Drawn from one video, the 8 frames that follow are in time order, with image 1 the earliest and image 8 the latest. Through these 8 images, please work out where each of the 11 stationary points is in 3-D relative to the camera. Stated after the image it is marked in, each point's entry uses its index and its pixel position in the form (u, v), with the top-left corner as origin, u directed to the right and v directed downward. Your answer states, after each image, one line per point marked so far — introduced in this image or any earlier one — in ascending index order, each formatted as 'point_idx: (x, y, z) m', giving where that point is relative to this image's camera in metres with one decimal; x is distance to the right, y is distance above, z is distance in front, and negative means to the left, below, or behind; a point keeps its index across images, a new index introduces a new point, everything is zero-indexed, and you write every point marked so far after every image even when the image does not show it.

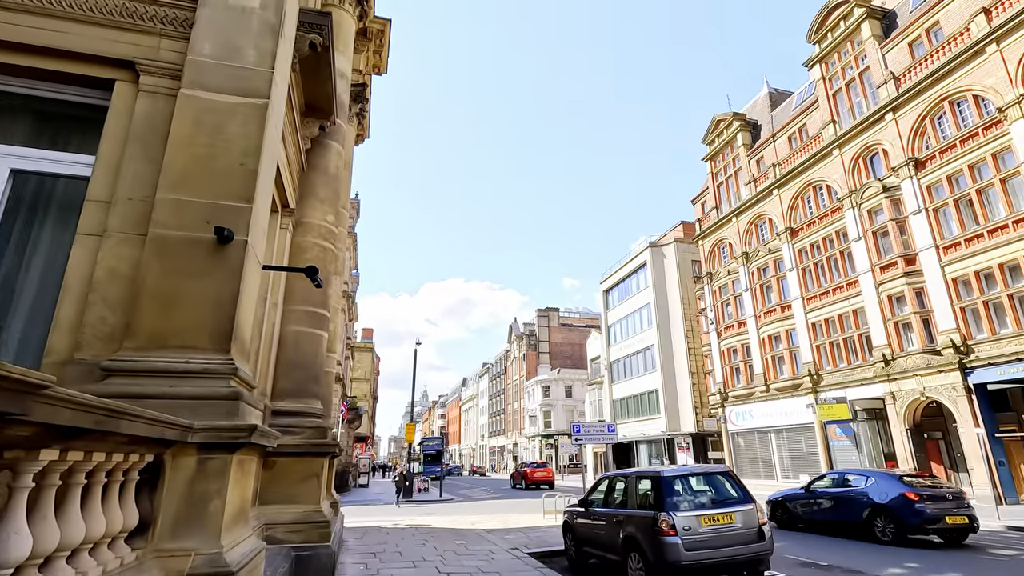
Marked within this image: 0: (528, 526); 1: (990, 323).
0: (+0.4, -6.8, +15.3) m
1: (+16.6, -1.2, +18.7) m
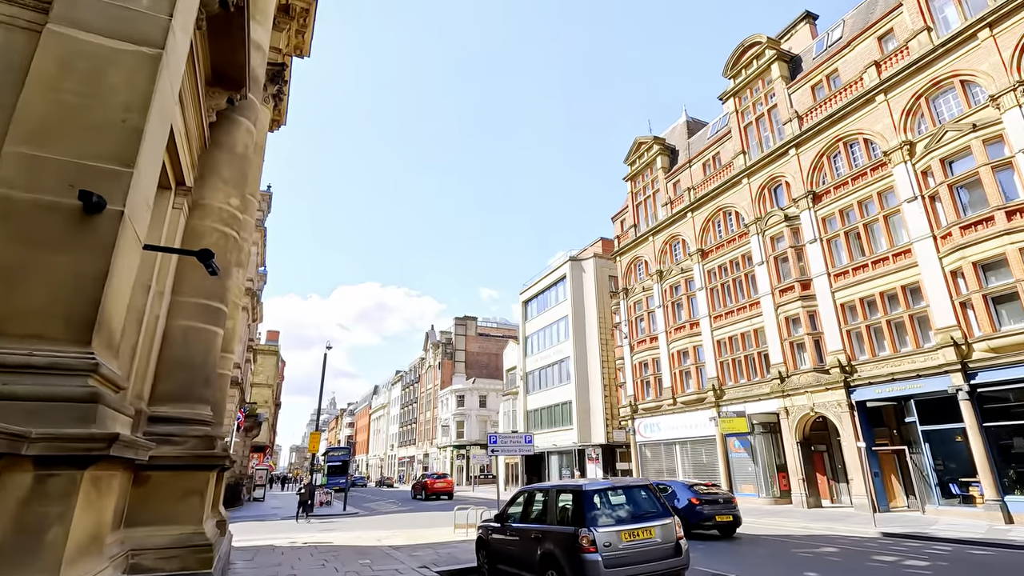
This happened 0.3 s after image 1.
0: (-2.1, -6.9, +14.6) m
1: (+13.7, -2.2, +20.5) m
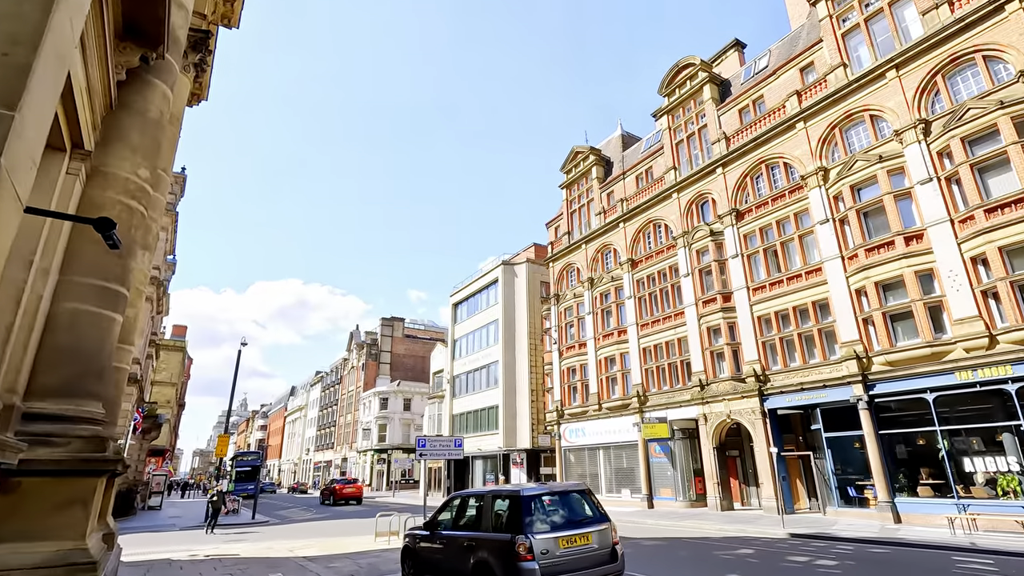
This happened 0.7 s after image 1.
0: (-4.0, -6.8, +13.8) m
1: (+11.0, -2.8, +21.8) m
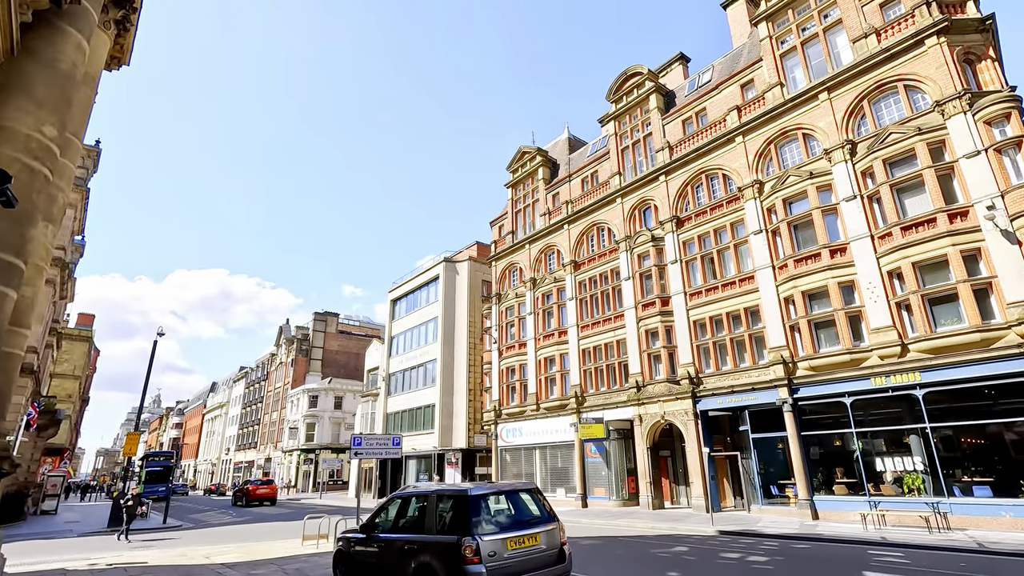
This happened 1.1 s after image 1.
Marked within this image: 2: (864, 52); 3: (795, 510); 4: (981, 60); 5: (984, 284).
0: (-5.6, -6.5, +13.0) m
1: (+8.6, -3.0, +22.6) m
2: (+13.0, +8.7, +19.7) m
3: (+9.9, -7.8, +18.7) m
4: (+15.6, +7.6, +17.8) m
5: (+14.1, +0.1, +15.9) m
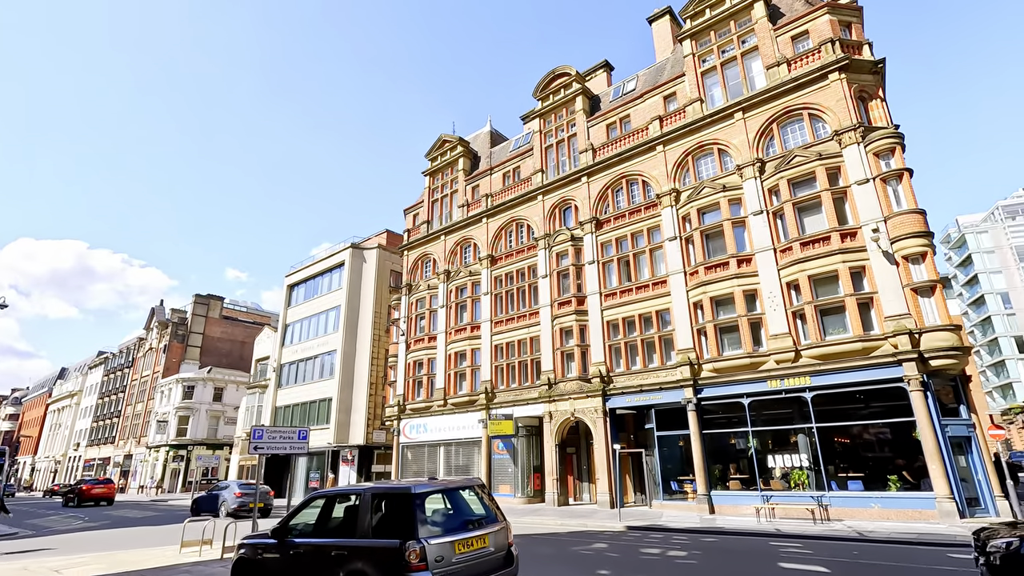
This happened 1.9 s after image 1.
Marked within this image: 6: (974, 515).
0: (-7.4, -5.8, +11.1) m
1: (+4.9, -3.1, +23.2) m
2: (+10.5, +8.3, +21.2) m
3: (+6.6, -7.9, +19.7) m
4: (+13.3, +7.0, +19.8) m
5: (+11.7, -0.3, +17.7) m
6: (+13.0, -6.4, +15.1) m
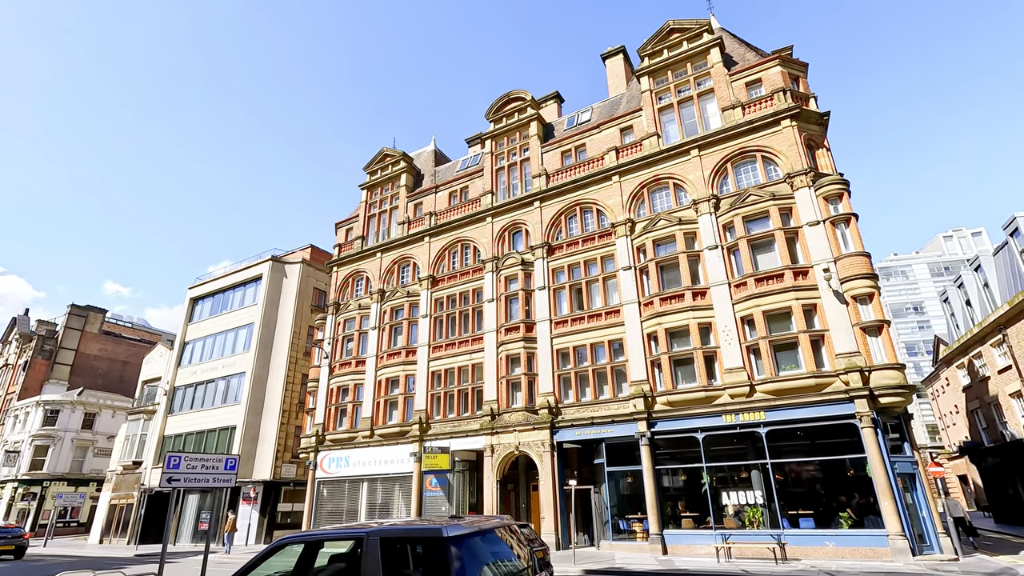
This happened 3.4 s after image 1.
0: (-7.7, -5.4, +8.3) m
1: (+2.6, -4.3, +22.3) m
2: (+9.0, +6.9, +22.0) m
3: (+4.6, -9.0, +18.7) m
4: (+12.0, +5.5, +21.0) m
5: (+10.4, -1.6, +18.1) m
6: (+11.8, -7.6, +15.3) m
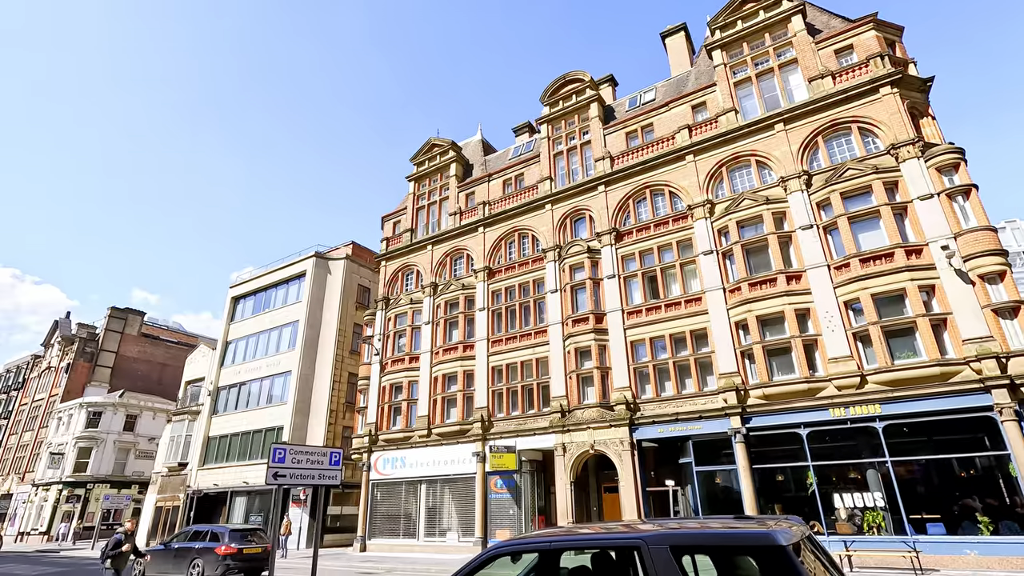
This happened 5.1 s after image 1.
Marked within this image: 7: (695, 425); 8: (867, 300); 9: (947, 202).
0: (-5.4, -5.0, +7.1) m
1: (+5.5, -3.8, +20.7) m
2: (+11.7, +7.5, +20.3) m
3: (+7.4, -8.4, +17.1) m
4: (+14.7, +6.2, +19.1) m
5: (+13.0, -1.0, +16.3) m
6: (+14.4, -6.9, +13.5) m
7: (+6.5, -4.9, +19.0) m
8: (+11.5, -0.4, +17.3) m
9: (+13.9, +2.7, +17.1) m
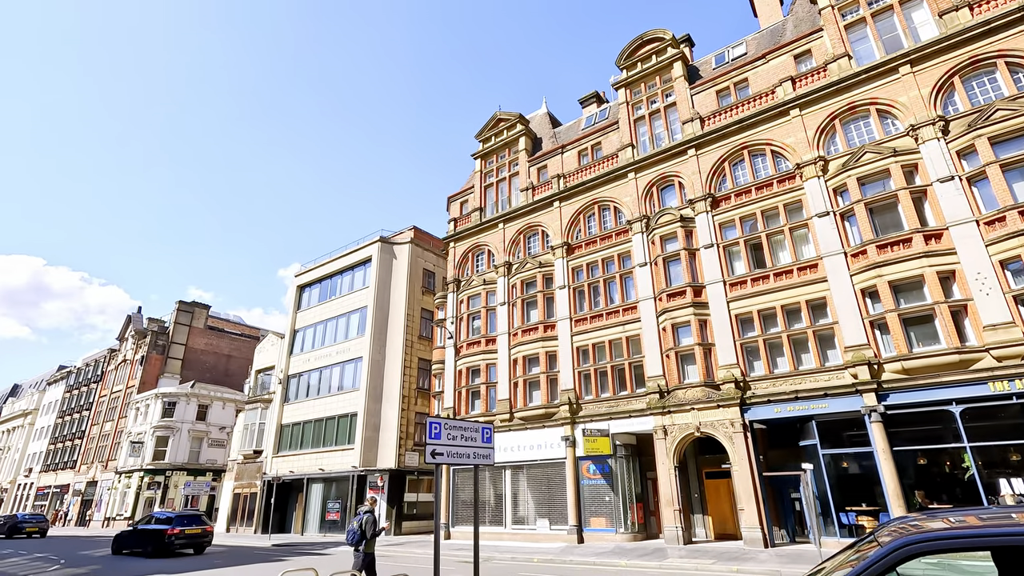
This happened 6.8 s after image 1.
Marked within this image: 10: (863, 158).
0: (-2.8, -4.4, +6.2) m
1: (+8.9, -2.6, +19.0) m
2: (+14.8, +8.8, +17.9) m
3: (+10.7, -7.3, +15.3) m
4: (+17.7, +7.5, +16.5) m
5: (+16.0, +0.3, +14.0) m
6: (+17.4, -5.7, +11.1) m
7: (+9.8, -3.7, +17.2) m
8: (+14.5, +0.8, +15.1) m
9: (+16.9, +4.0, +14.6) m
10: (+12.1, +4.4, +18.4) m
